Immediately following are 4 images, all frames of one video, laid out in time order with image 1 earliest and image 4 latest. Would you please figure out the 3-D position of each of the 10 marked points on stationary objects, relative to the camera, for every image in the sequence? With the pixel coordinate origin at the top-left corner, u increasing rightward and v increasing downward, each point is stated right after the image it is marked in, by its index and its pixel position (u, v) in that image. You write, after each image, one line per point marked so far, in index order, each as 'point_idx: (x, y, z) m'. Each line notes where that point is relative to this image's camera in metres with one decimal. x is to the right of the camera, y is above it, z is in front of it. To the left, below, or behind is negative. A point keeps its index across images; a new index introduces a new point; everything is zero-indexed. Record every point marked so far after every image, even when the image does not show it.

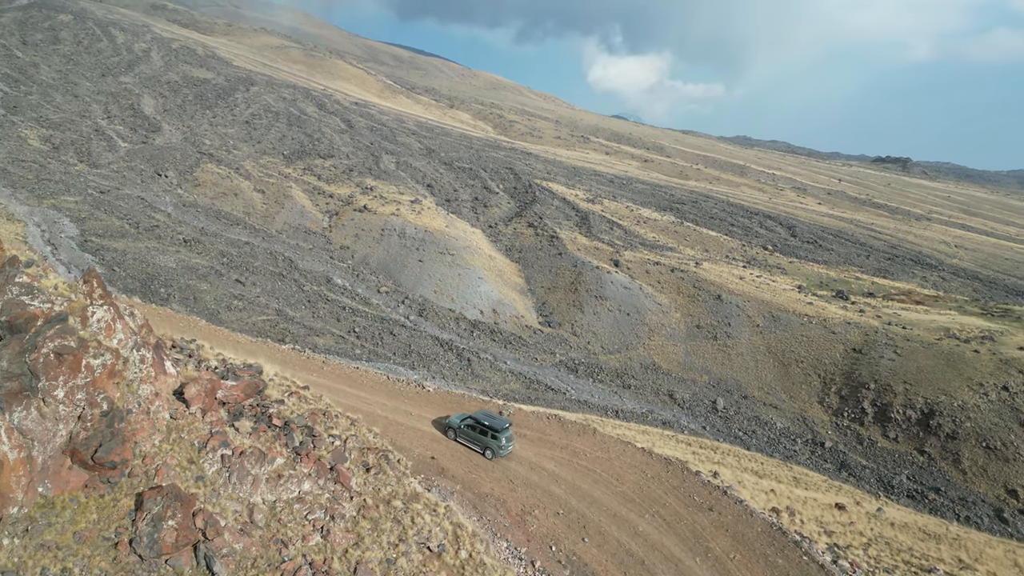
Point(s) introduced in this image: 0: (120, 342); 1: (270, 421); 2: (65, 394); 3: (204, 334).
0: (-7.7, -1.1, +10.0) m
1: (-5.5, -3.1, +11.7) m
2: (-7.8, -1.8, +8.9) m
3: (-11.6, -1.7, +19.1) m
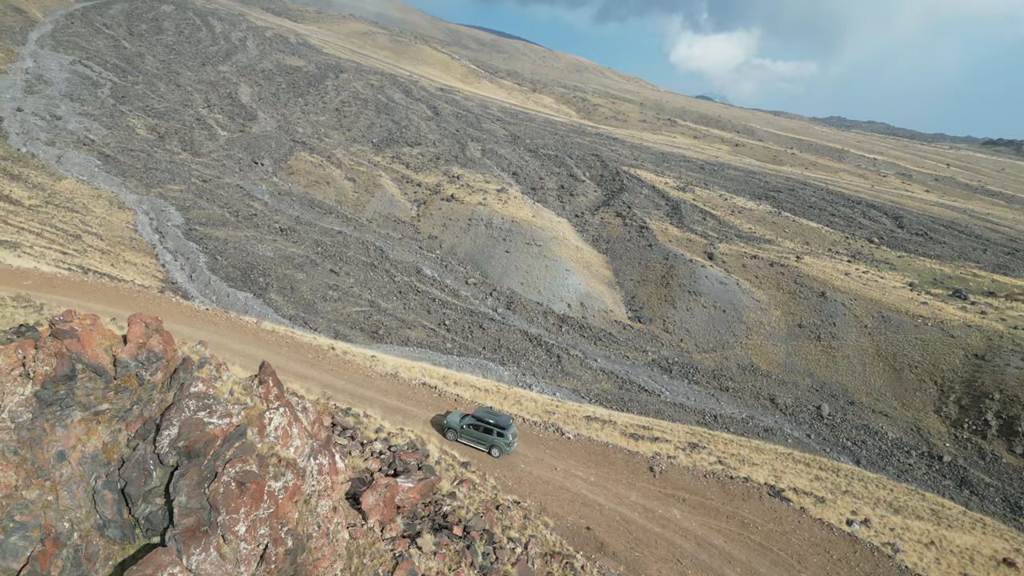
0: (-3.5, -2.6, +8.2) m
1: (-1.2, -4.6, +9.7) m
2: (-3.7, -3.4, +7.1) m
3: (-6.2, -2.8, +17.8) m
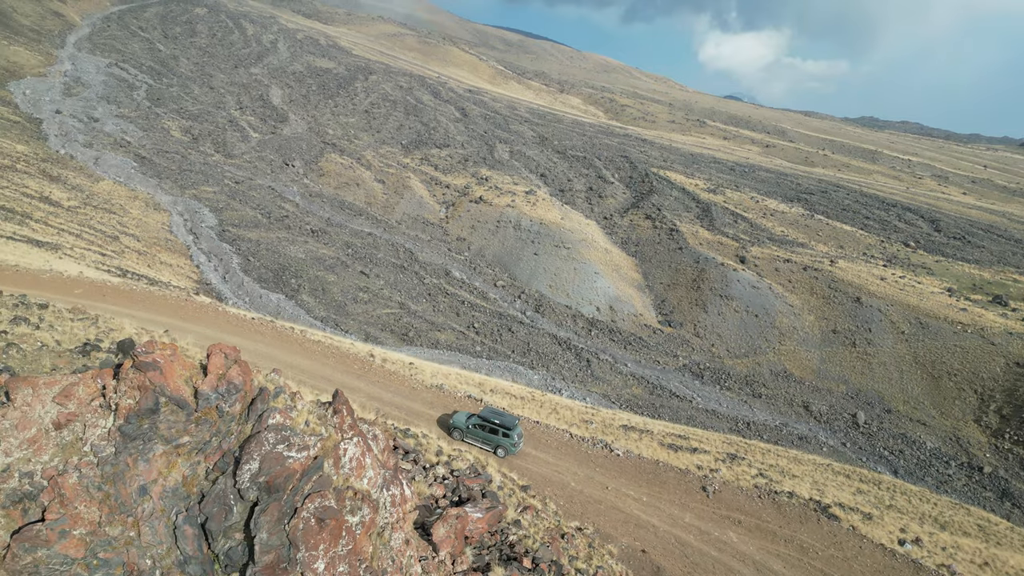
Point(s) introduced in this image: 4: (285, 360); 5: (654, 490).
0: (-2.2, -3.0, +7.9) m
1: (+0.1, -5.0, +9.3) m
2: (-2.5, -3.8, +6.8) m
3: (-4.6, -3.1, +17.6) m
4: (-7.5, -2.4, +16.6) m
5: (+4.7, -6.7, +16.8) m
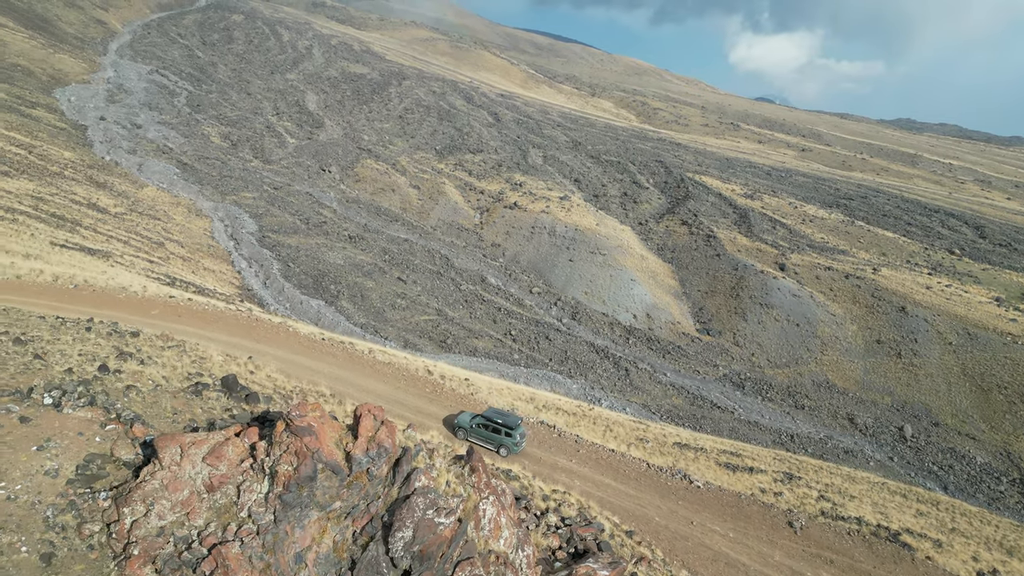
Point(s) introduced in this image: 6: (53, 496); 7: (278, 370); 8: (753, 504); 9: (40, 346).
0: (-0.1, -3.7, +7.4) m
1: (+2.3, -5.7, +8.7) m
2: (-0.4, -4.5, +6.4) m
3: (-2.1, -3.8, +17.2) m
4: (-5.0, -3.0, +16.3) m
5: (+7.1, -7.4, +16.0) m
6: (-7.4, -3.5, +8.3) m
7: (-7.0, -2.5, +15.4) m
8: (+8.1, -7.3, +17.5) m
9: (-10.8, -1.4, +11.7) m
